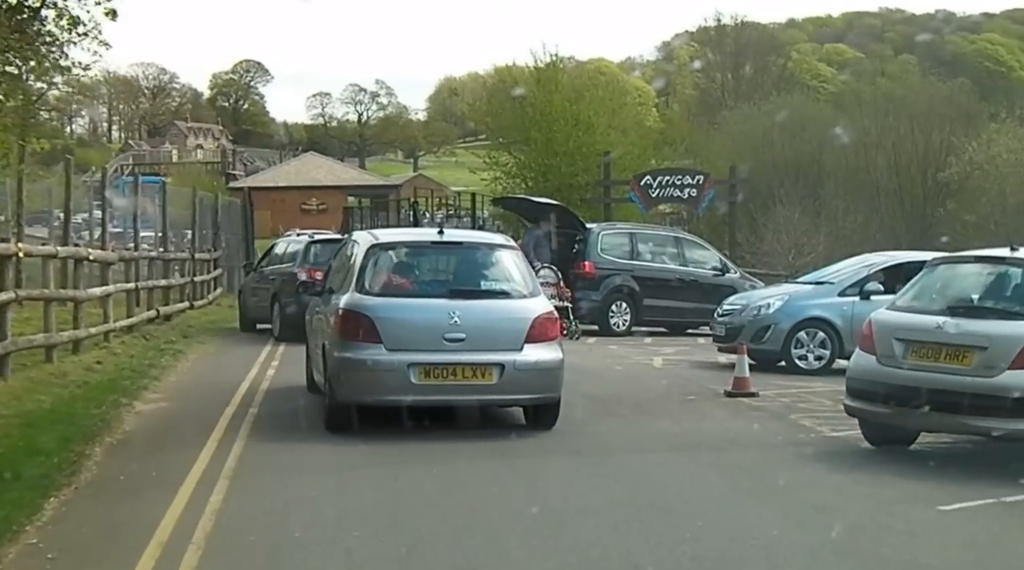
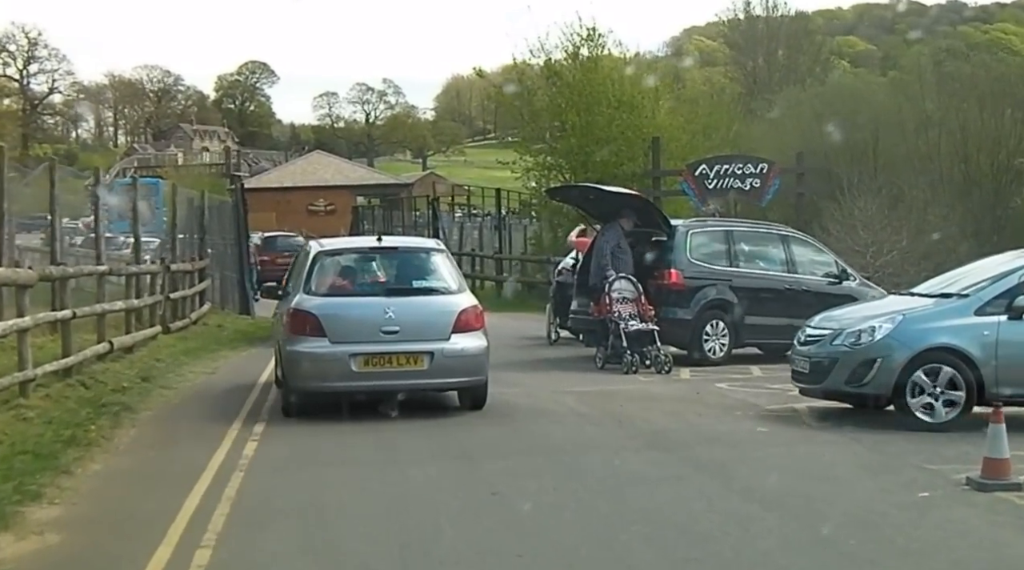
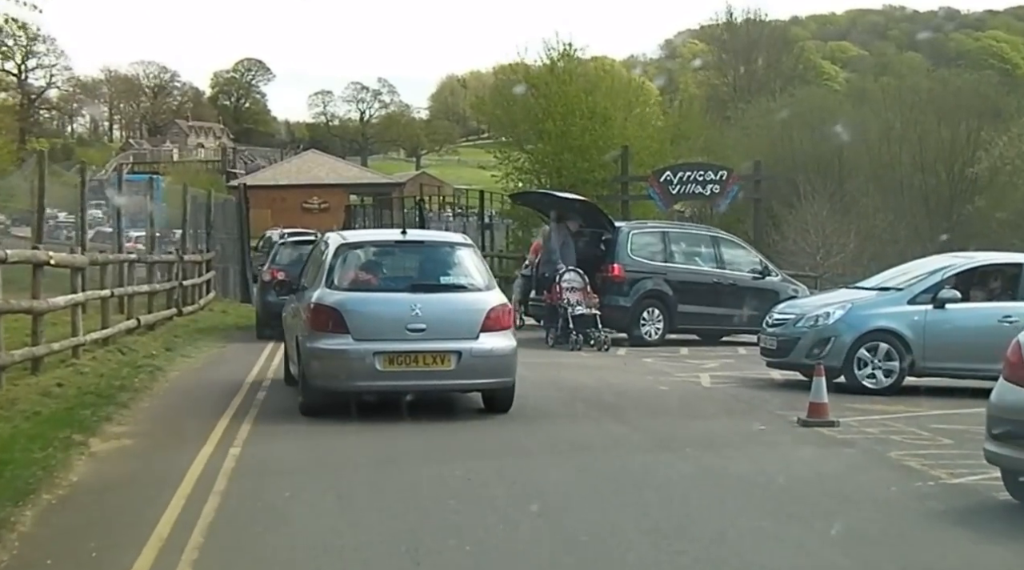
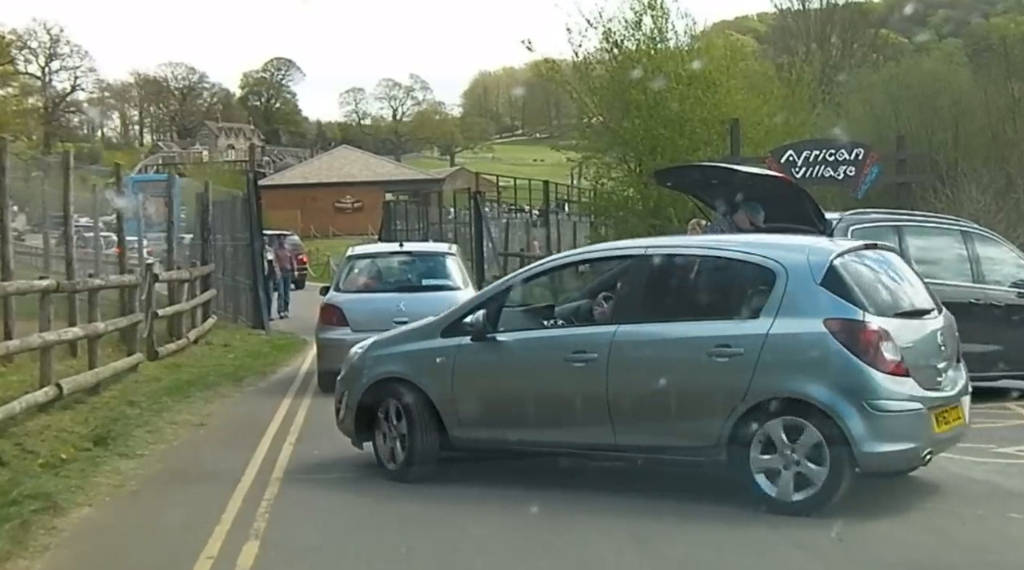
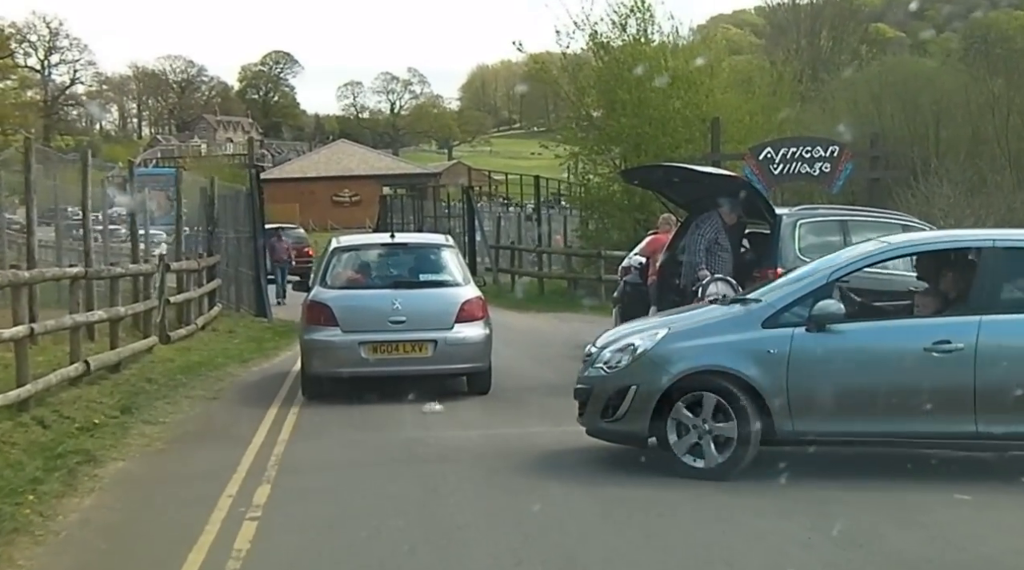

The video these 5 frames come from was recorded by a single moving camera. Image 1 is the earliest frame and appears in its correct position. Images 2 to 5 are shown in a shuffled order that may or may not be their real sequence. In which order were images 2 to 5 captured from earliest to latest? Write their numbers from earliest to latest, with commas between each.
3, 2, 5, 4
